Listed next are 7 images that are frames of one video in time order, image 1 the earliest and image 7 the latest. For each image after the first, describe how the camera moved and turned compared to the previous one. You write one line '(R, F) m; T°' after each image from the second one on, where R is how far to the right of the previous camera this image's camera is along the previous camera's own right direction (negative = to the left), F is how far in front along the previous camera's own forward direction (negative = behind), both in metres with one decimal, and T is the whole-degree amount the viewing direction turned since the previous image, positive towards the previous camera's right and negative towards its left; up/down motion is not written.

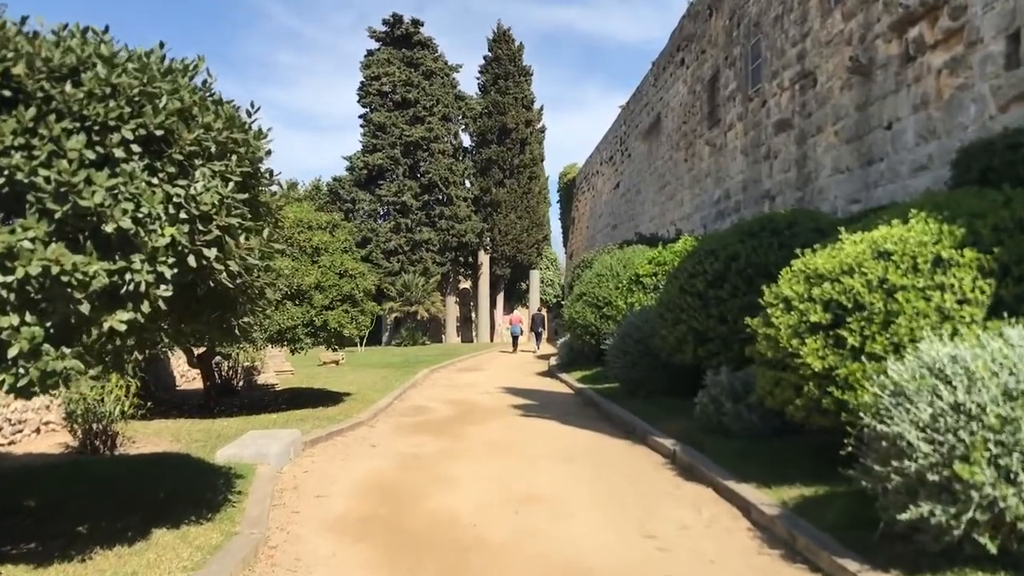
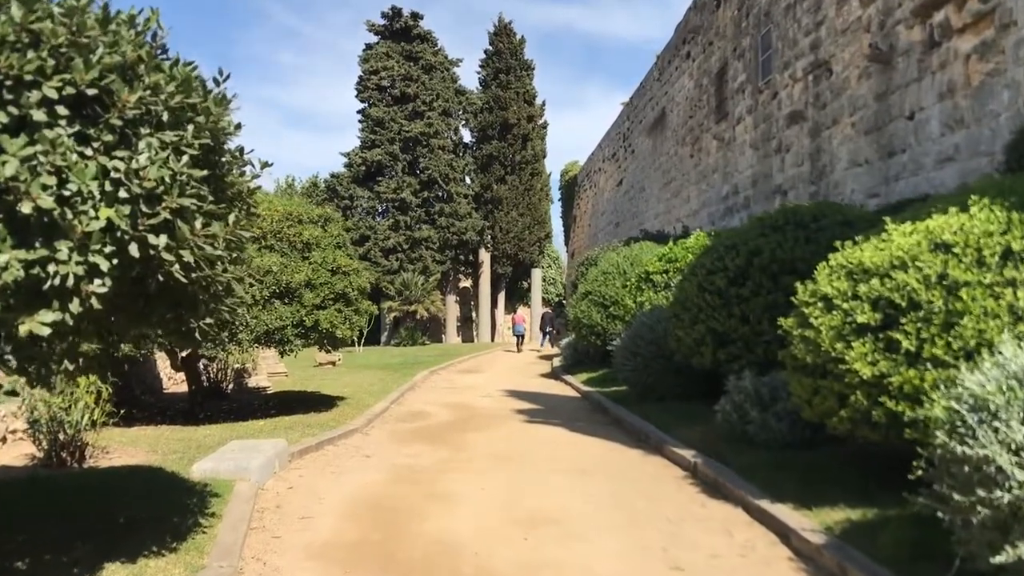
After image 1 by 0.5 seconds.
(0.0, +0.6) m; 0°
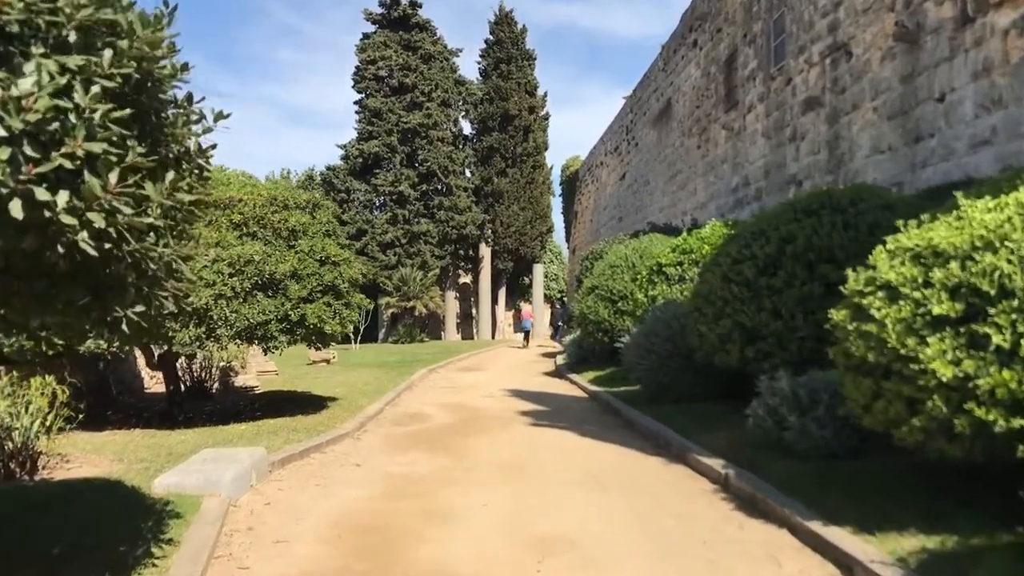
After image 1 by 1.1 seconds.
(0.0, +0.7) m; 0°
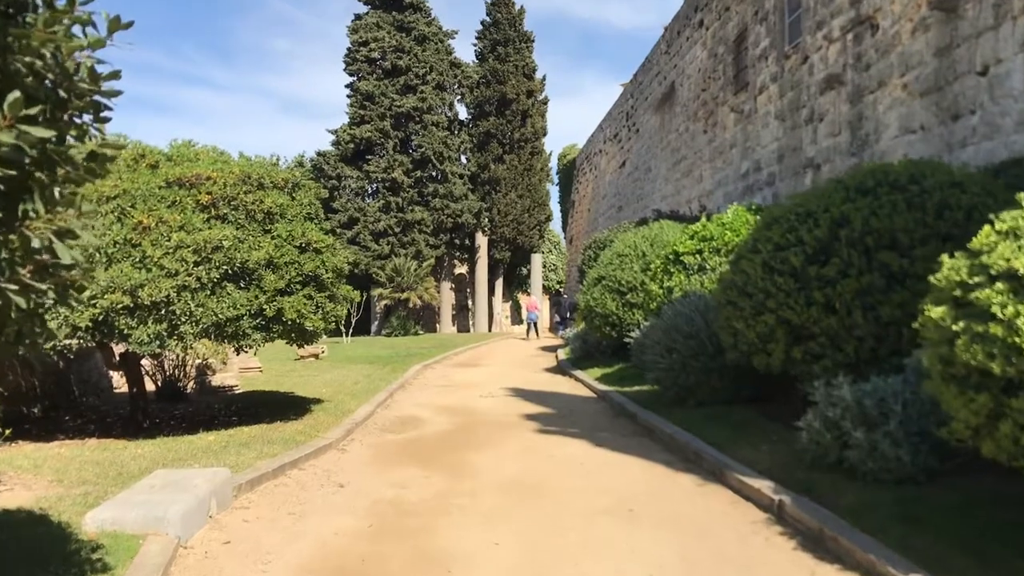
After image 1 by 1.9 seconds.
(-0.1, +0.9) m; 0°
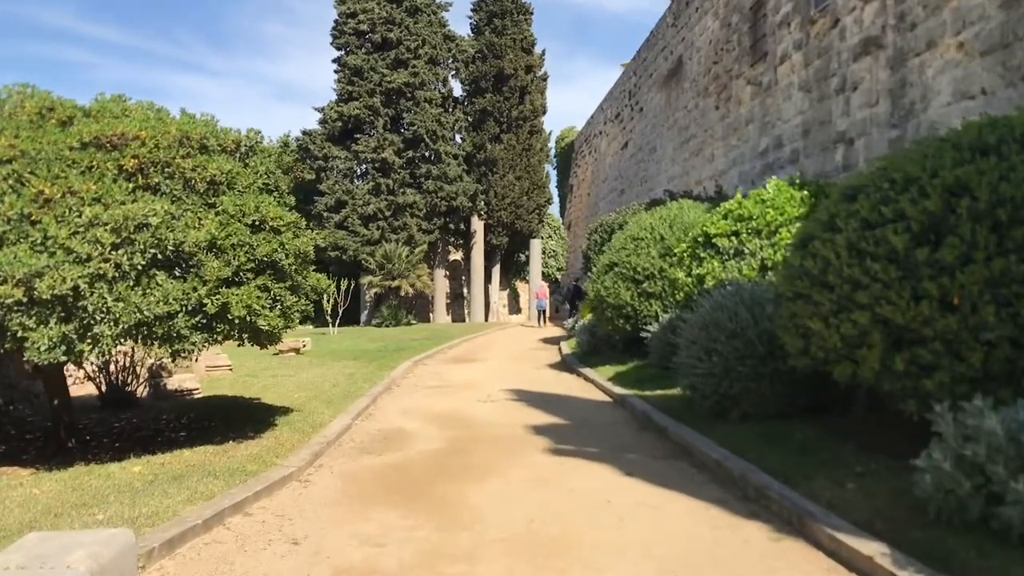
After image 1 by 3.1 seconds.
(-0.1, +1.4) m; 0°
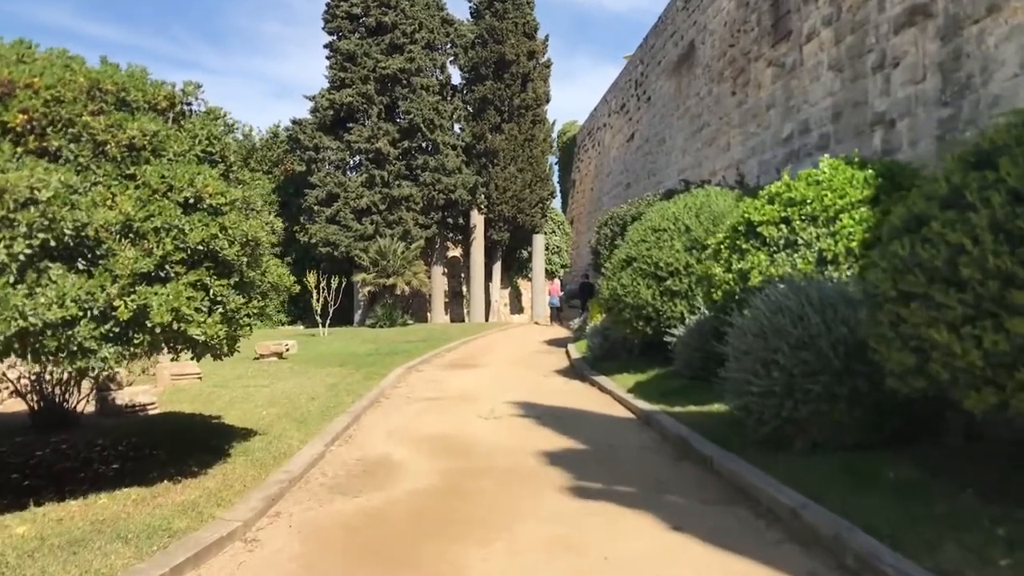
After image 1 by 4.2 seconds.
(-0.1, +1.3) m; 0°
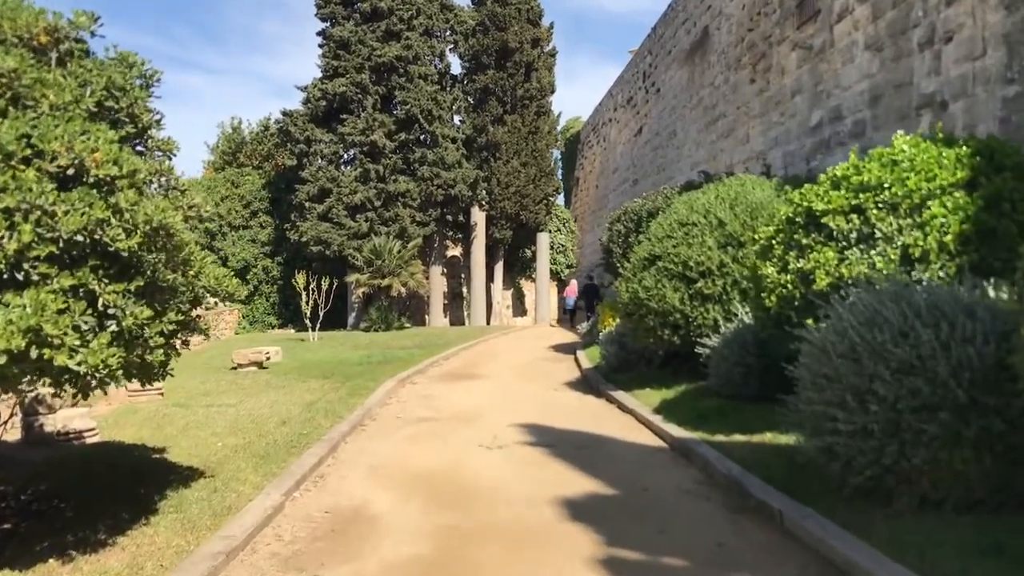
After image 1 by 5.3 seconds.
(0.0, +1.3) m; 0°
